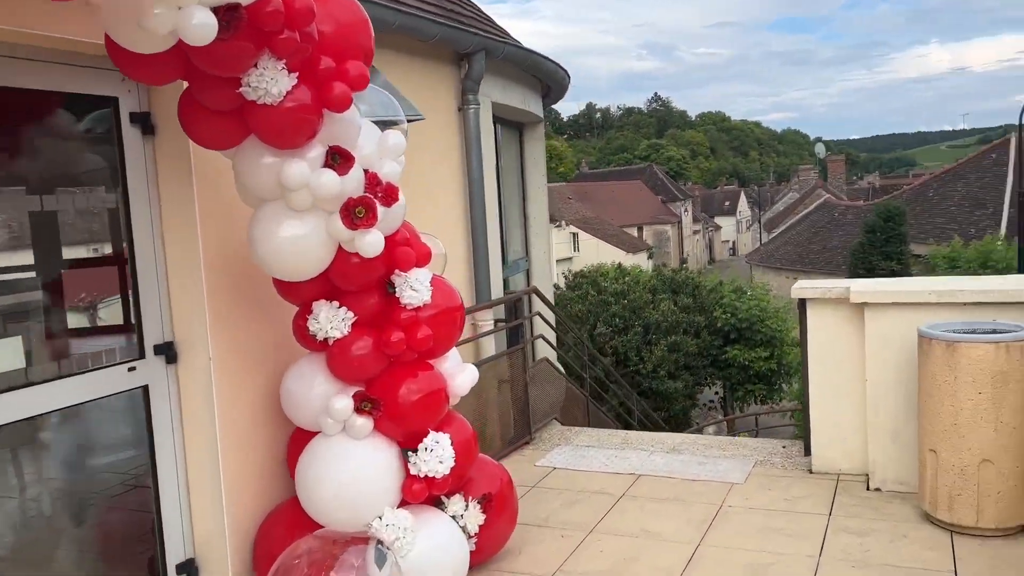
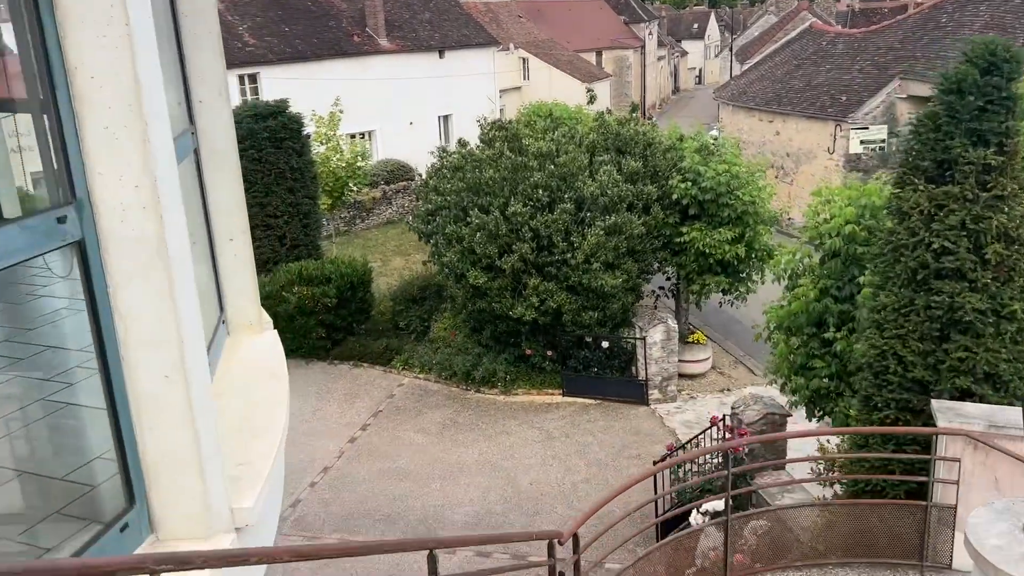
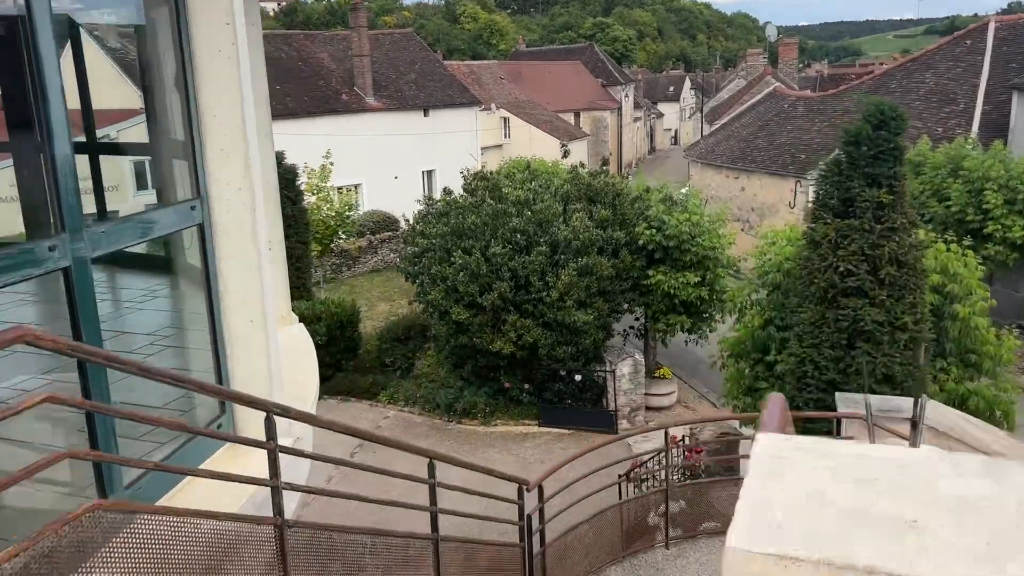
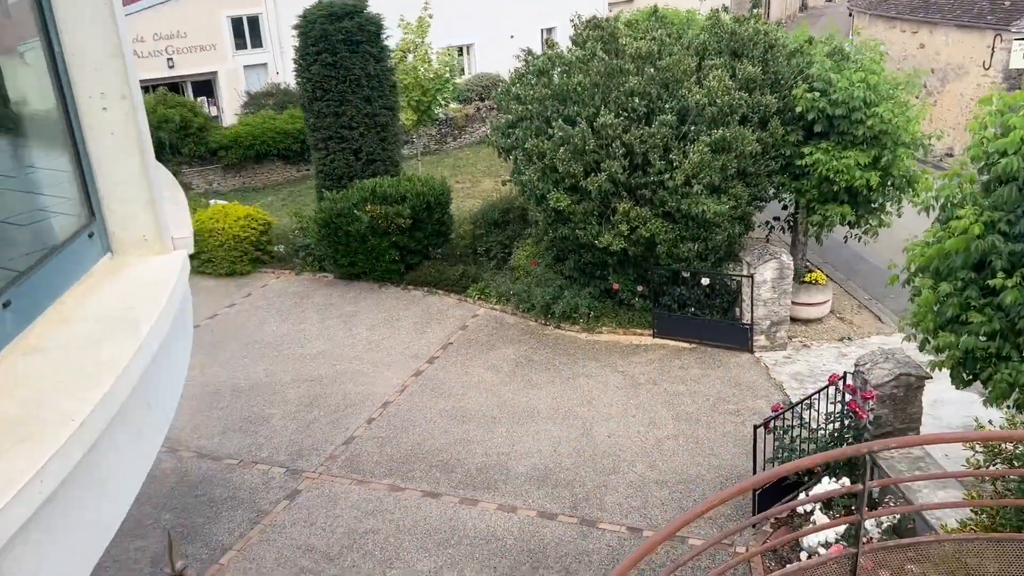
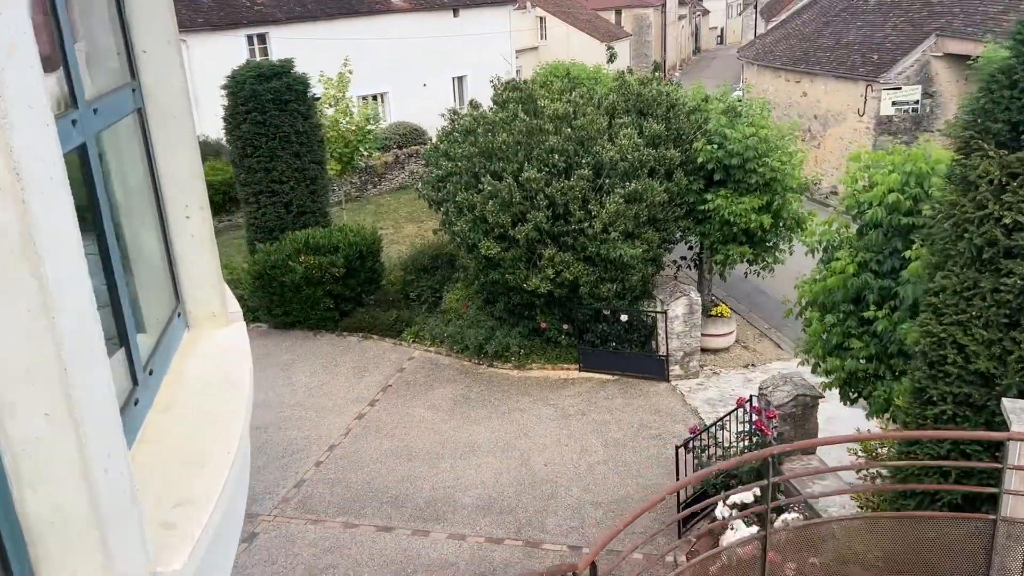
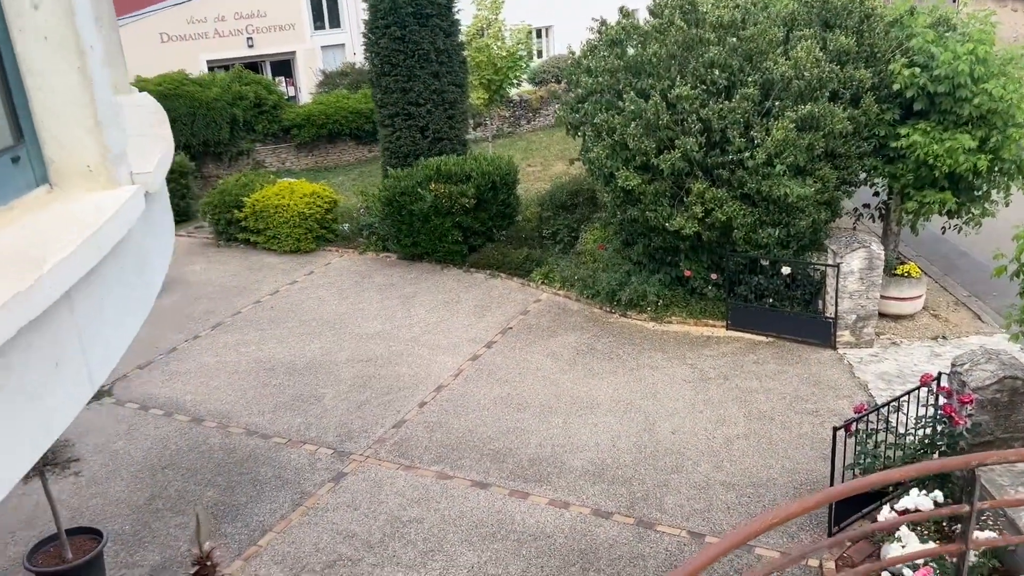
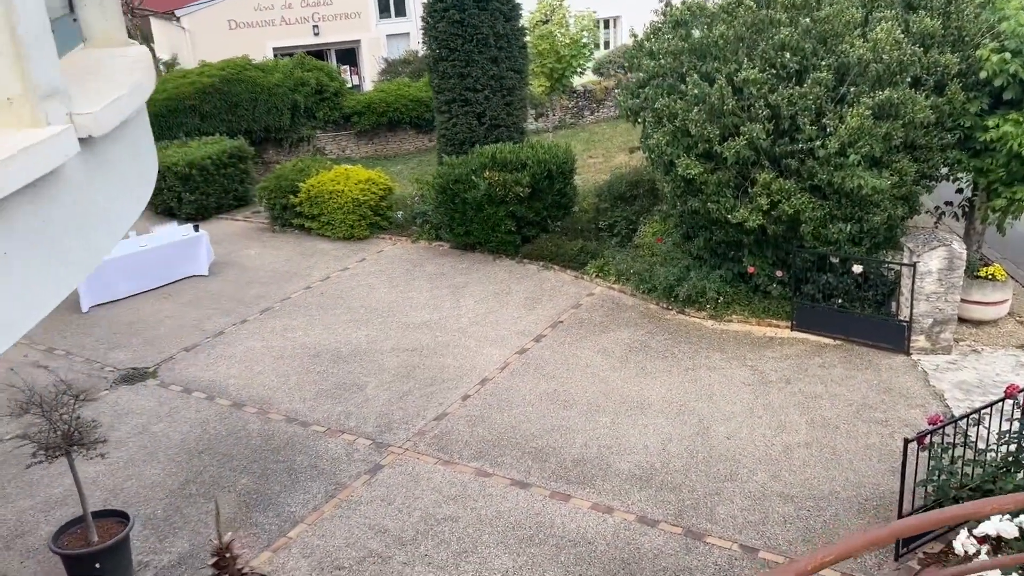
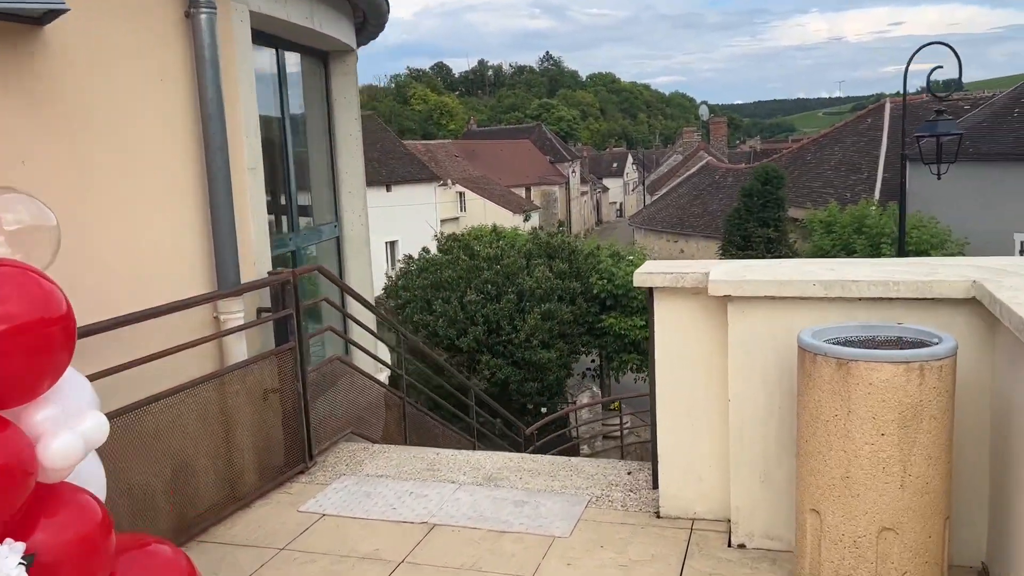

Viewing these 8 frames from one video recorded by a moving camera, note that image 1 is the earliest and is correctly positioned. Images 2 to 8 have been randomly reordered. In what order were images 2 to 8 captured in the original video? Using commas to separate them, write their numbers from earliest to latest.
8, 3, 2, 5, 4, 6, 7
